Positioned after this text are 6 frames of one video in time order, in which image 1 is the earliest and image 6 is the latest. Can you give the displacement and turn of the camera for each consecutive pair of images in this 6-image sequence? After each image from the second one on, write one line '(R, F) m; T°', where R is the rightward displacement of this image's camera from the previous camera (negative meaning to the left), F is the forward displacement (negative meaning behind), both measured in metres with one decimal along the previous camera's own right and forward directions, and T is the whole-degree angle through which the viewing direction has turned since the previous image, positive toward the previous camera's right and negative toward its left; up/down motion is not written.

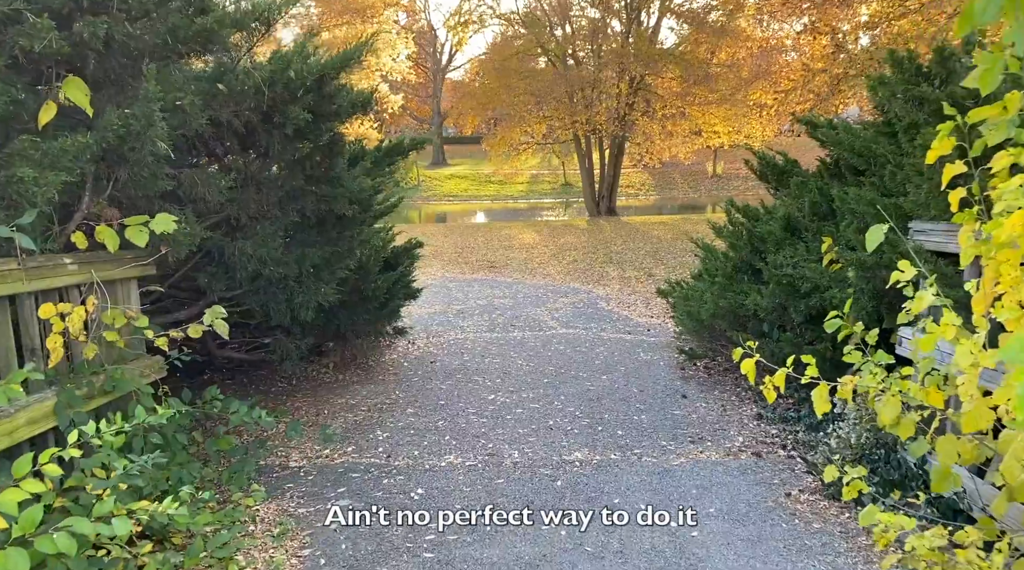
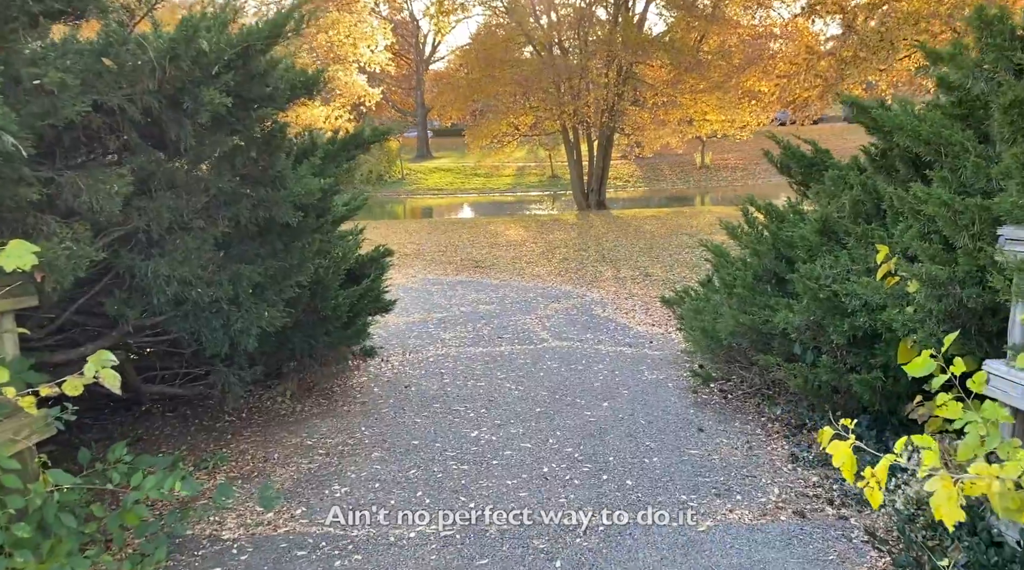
(0.0, +0.8) m; +1°
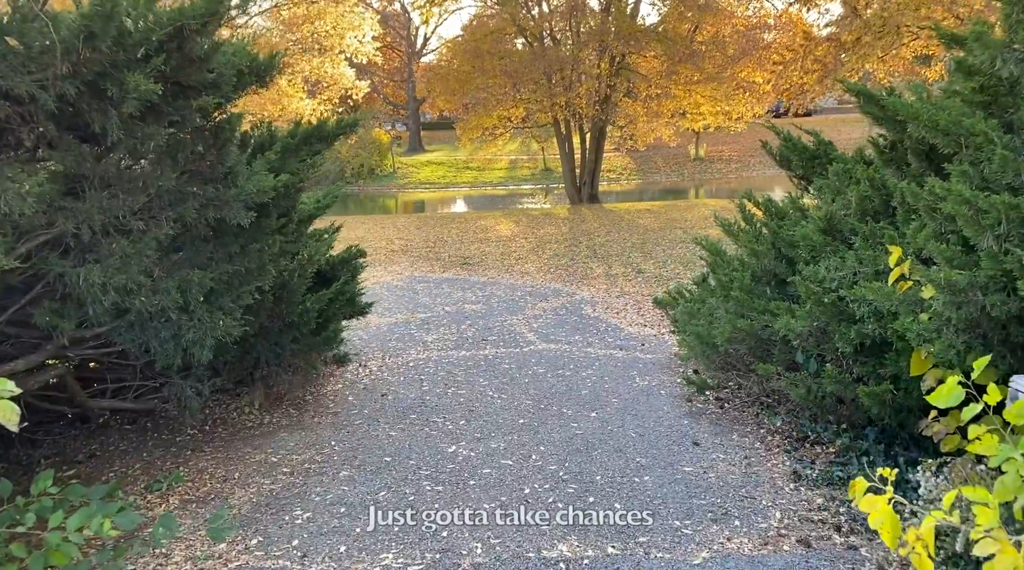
(+0.1, +0.3) m; 0°
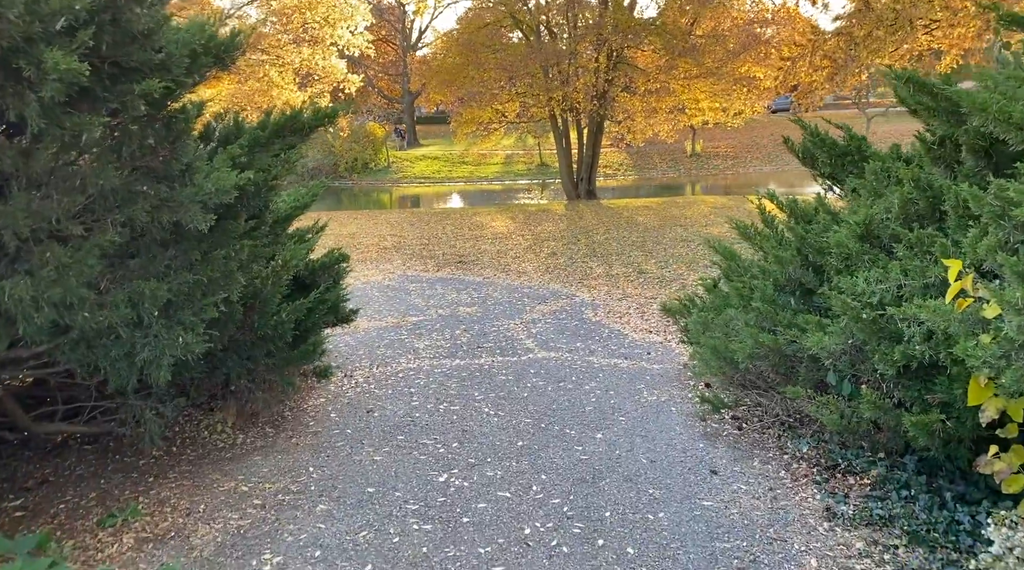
(0.0, +0.4) m; 0°
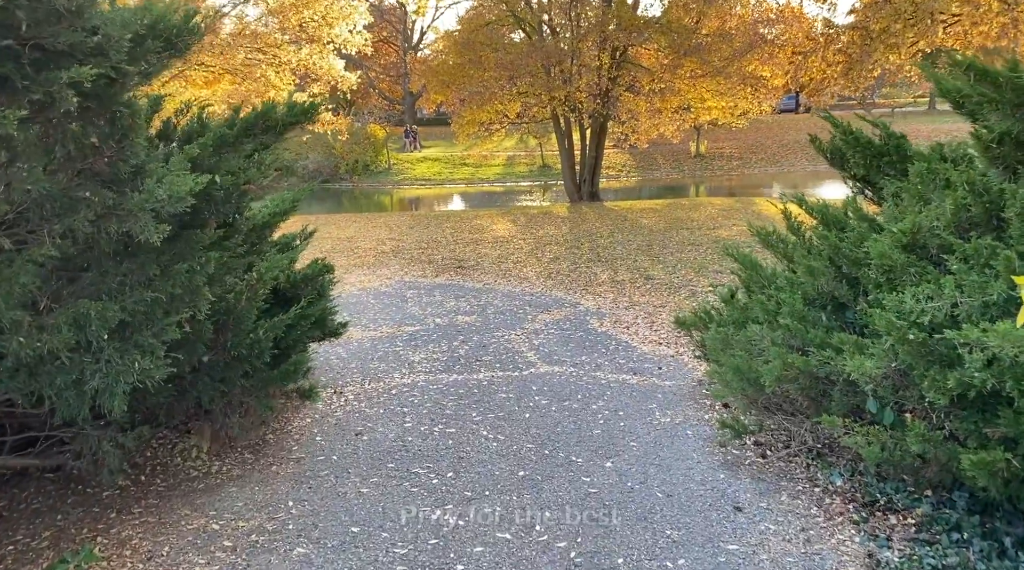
(0.0, +0.4) m; 0°
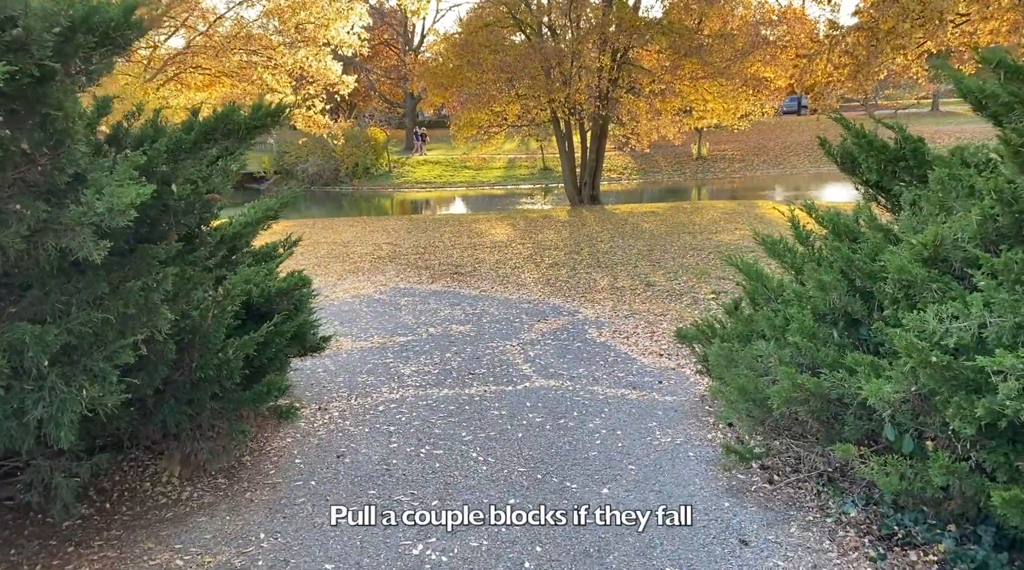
(+0.1, +0.3) m; 0°
